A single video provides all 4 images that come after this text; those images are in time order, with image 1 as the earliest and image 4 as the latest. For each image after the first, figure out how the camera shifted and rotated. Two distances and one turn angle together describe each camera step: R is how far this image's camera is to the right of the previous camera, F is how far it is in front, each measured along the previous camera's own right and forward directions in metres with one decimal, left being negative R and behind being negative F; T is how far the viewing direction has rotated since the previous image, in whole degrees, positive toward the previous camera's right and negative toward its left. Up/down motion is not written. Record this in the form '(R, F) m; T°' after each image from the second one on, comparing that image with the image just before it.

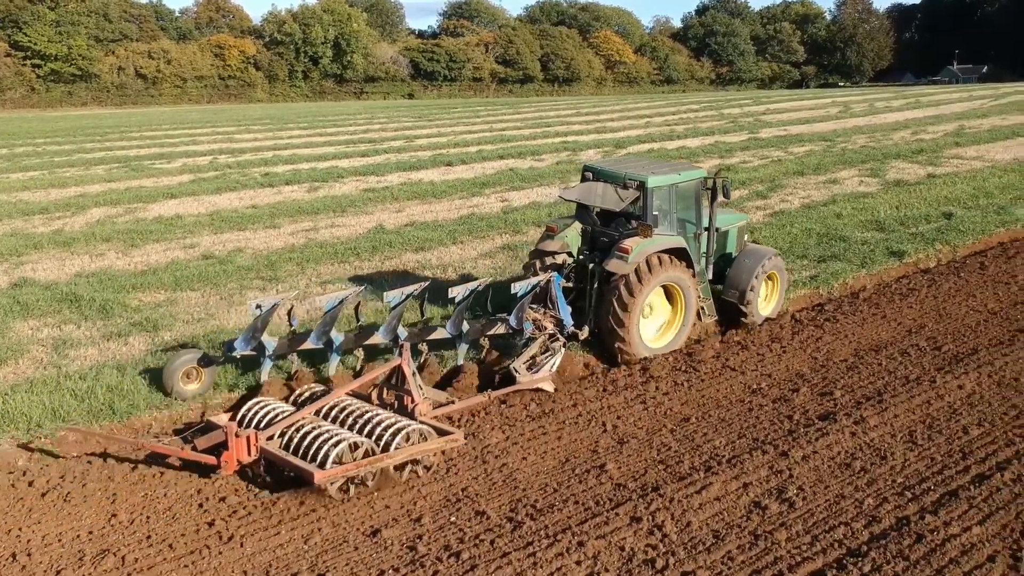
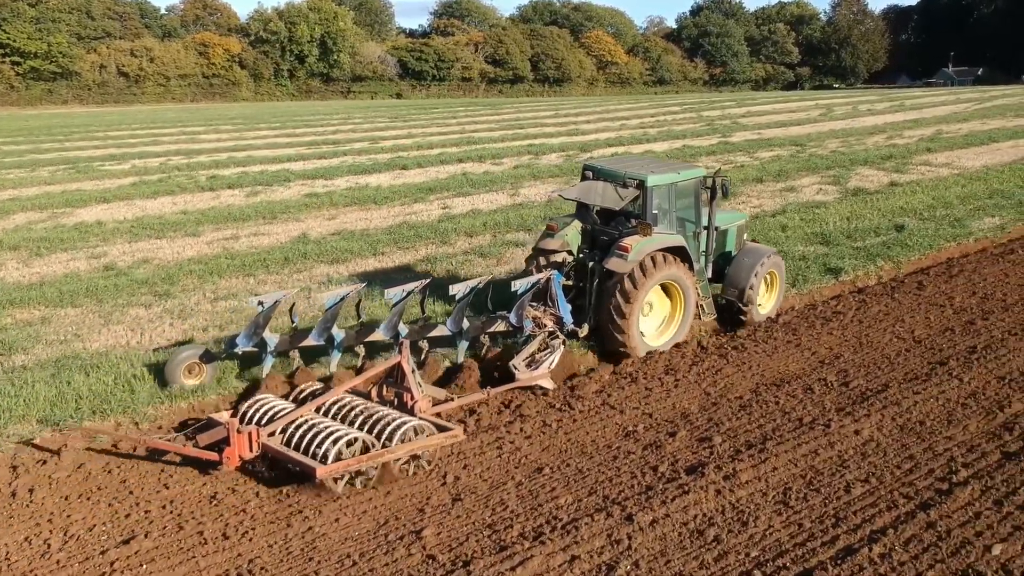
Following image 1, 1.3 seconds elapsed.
(+1.0, +0.8) m; 0°
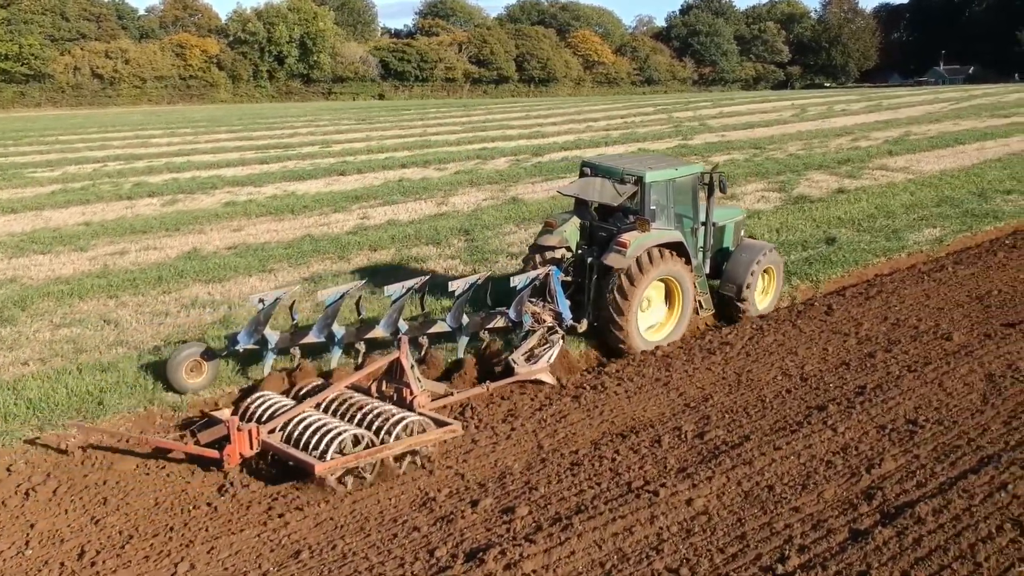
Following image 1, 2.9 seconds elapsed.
(+1.2, +0.9) m; 0°
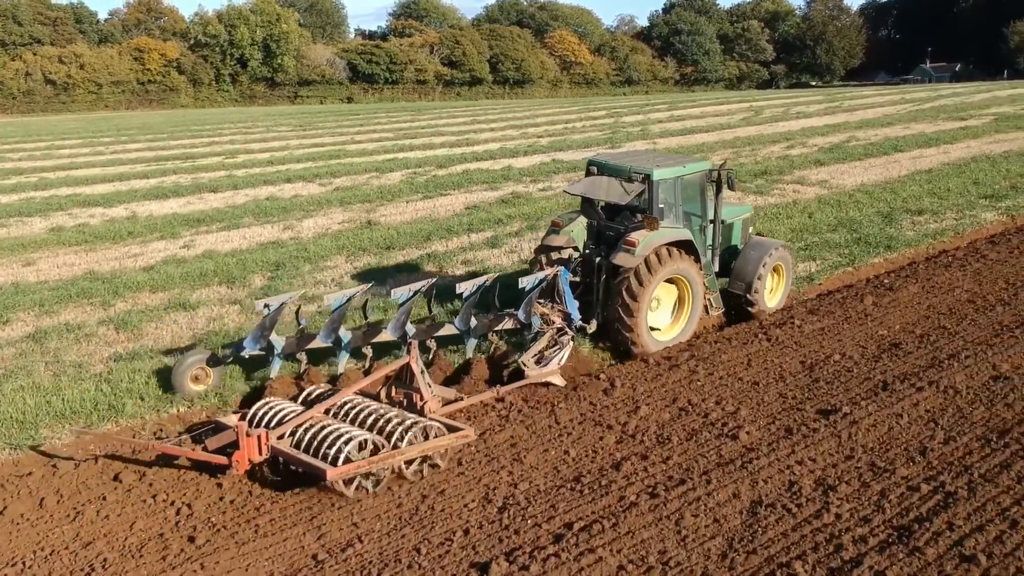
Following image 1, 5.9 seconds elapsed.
(+2.1, +1.9) m; 0°
